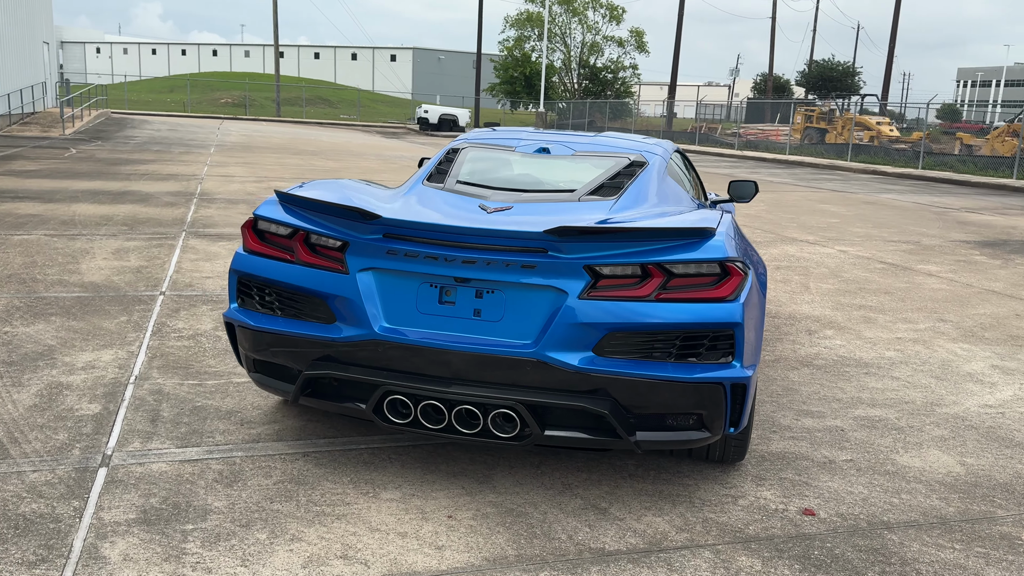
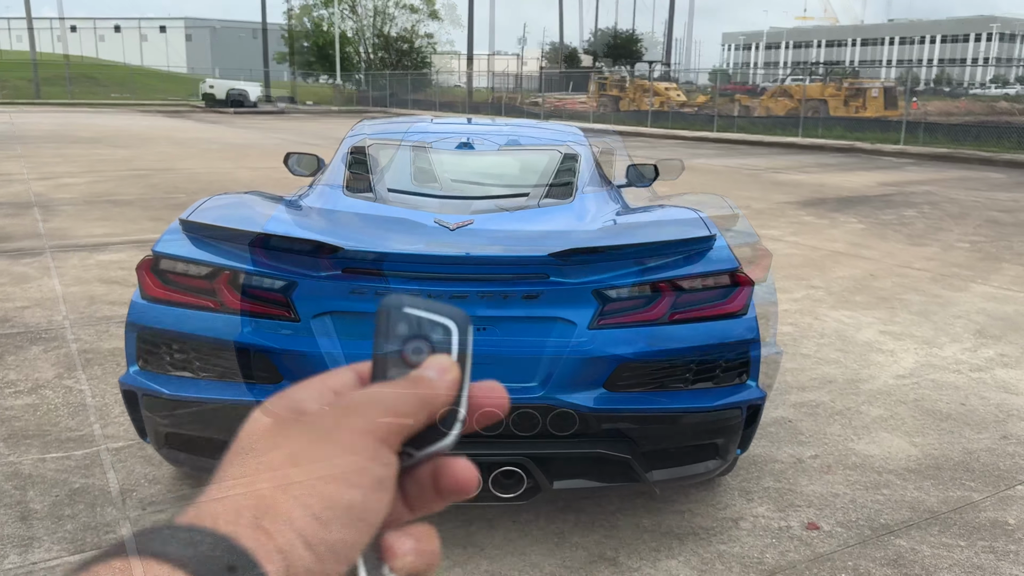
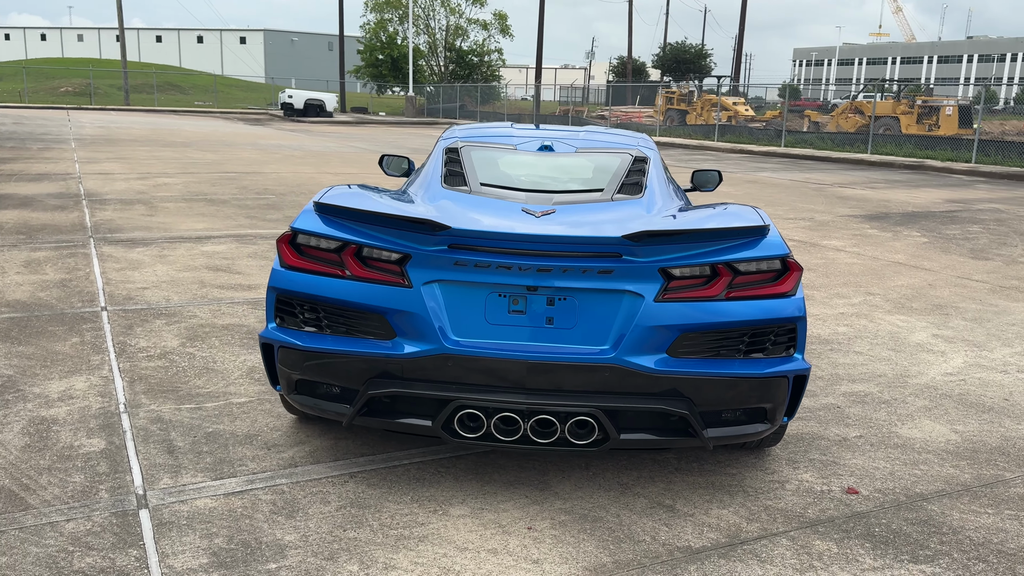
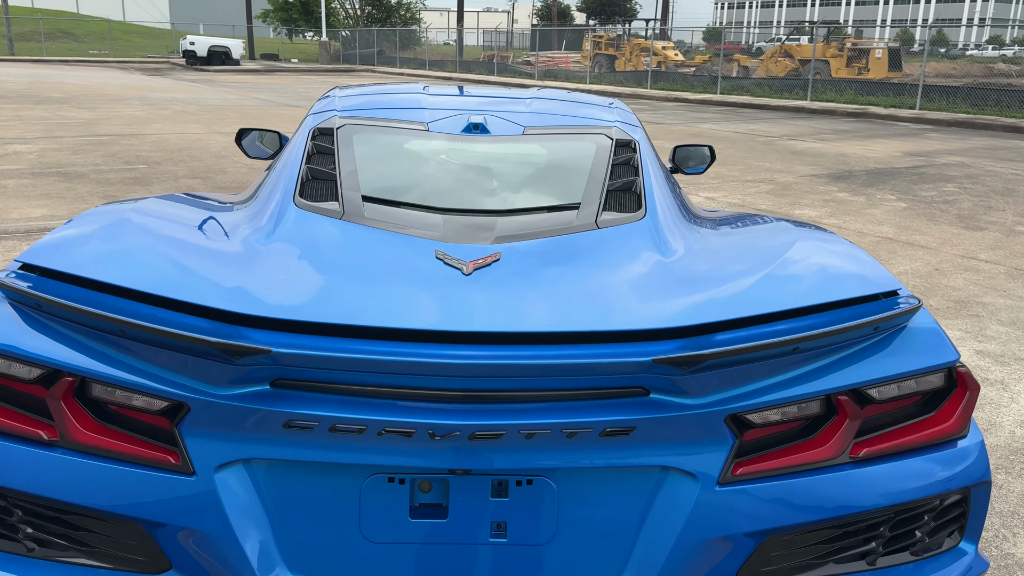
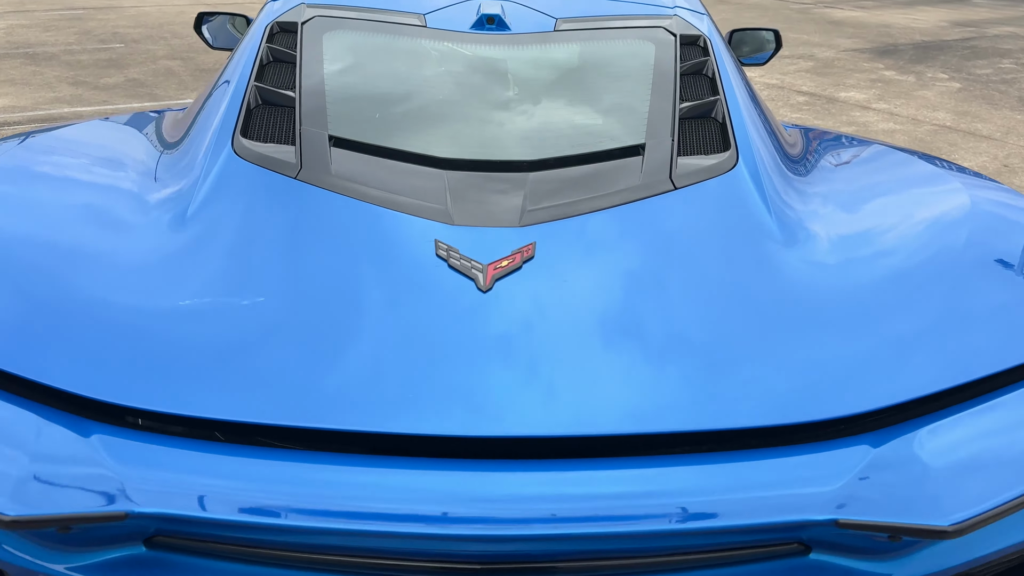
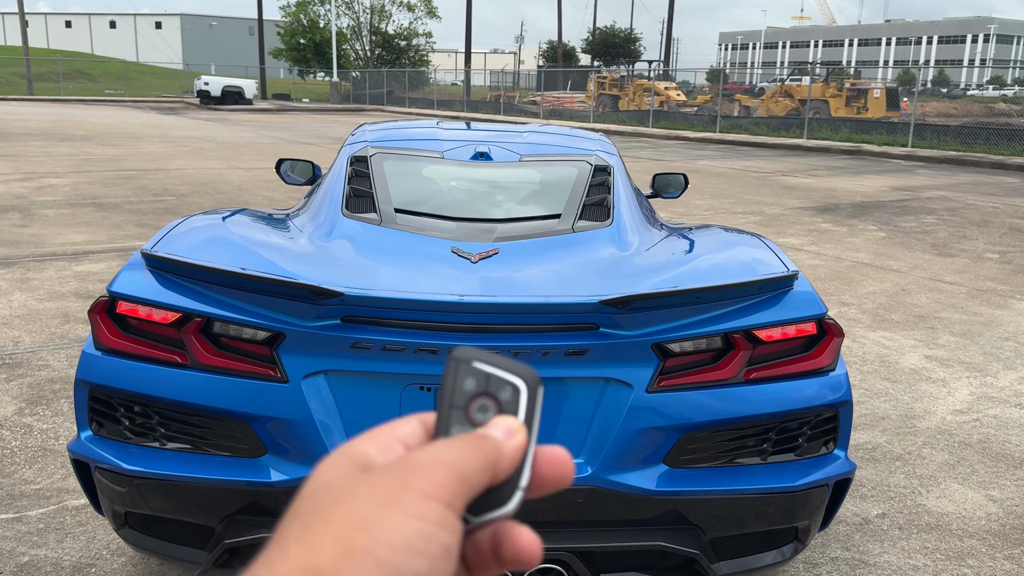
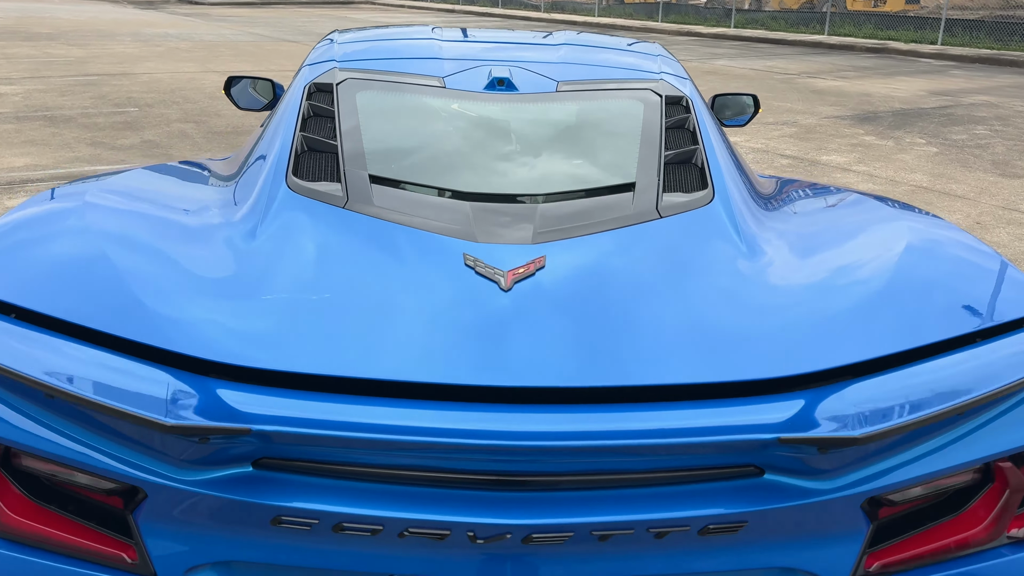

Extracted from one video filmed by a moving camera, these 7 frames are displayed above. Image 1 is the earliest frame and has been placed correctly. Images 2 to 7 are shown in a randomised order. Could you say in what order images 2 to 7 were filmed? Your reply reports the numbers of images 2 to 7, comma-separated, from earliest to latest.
3, 2, 6, 4, 7, 5
